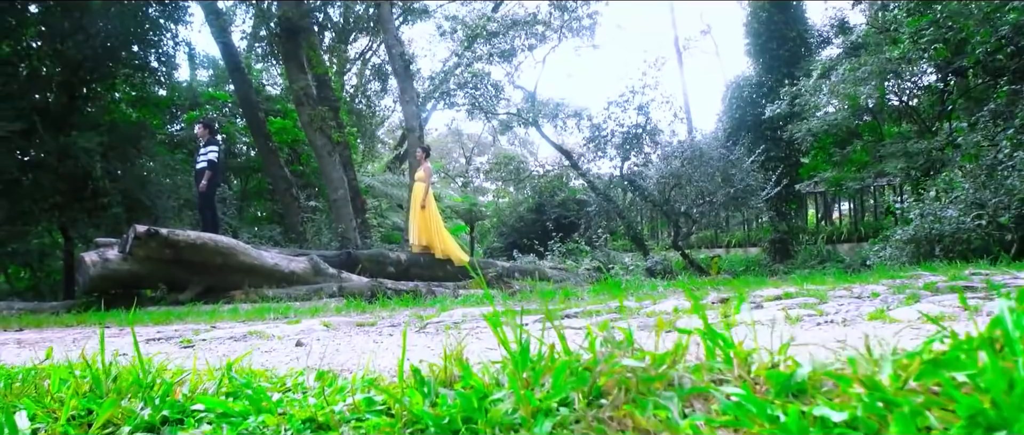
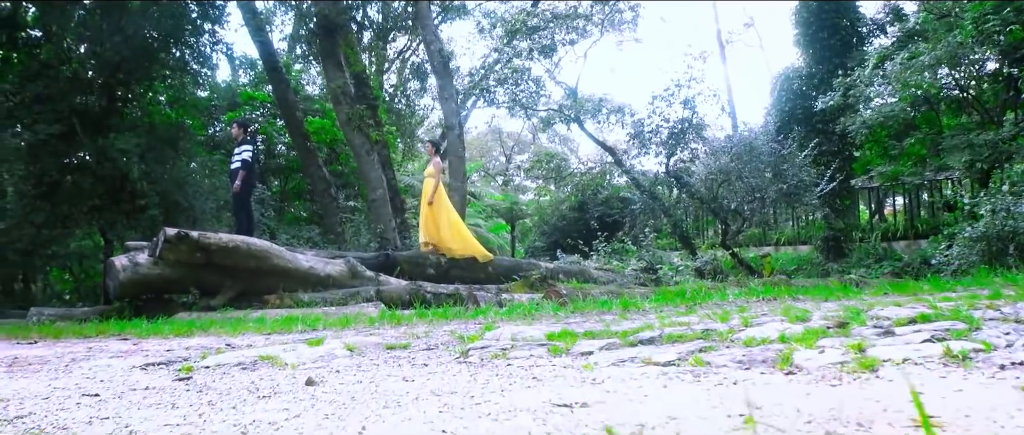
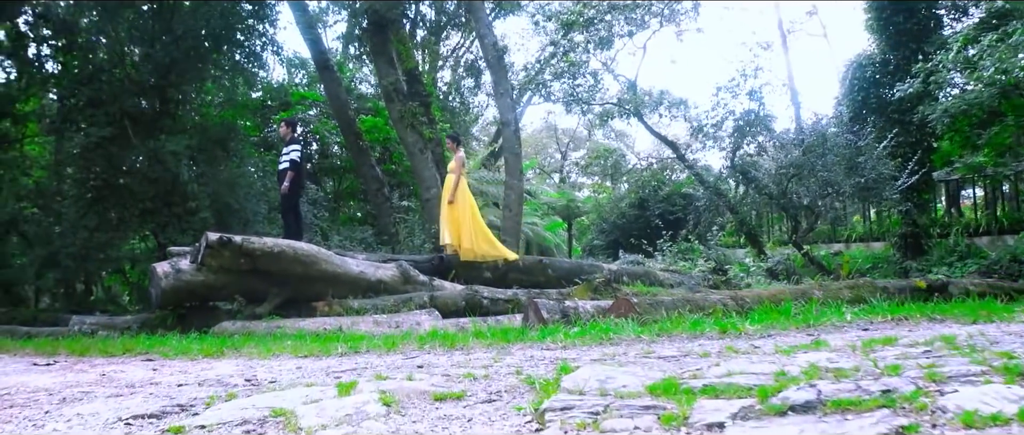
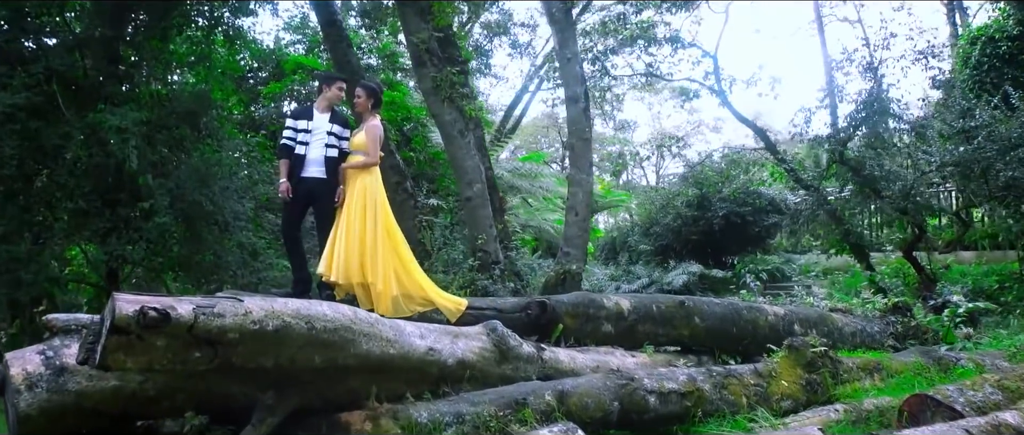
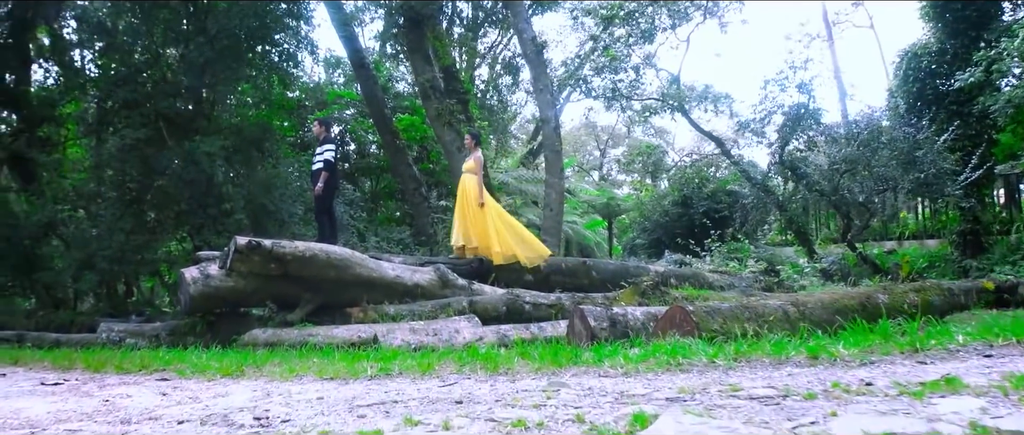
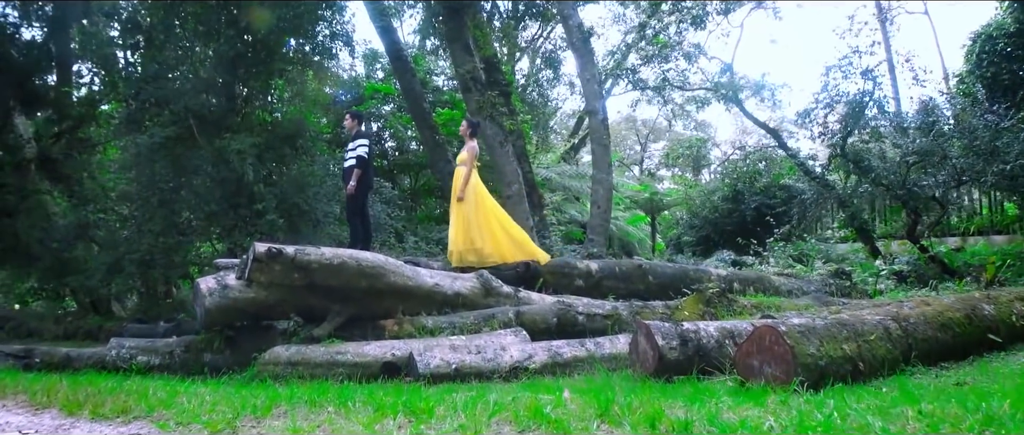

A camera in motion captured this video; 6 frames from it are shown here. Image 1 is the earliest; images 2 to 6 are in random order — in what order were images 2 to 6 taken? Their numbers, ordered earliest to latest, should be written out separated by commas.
2, 3, 5, 6, 4
